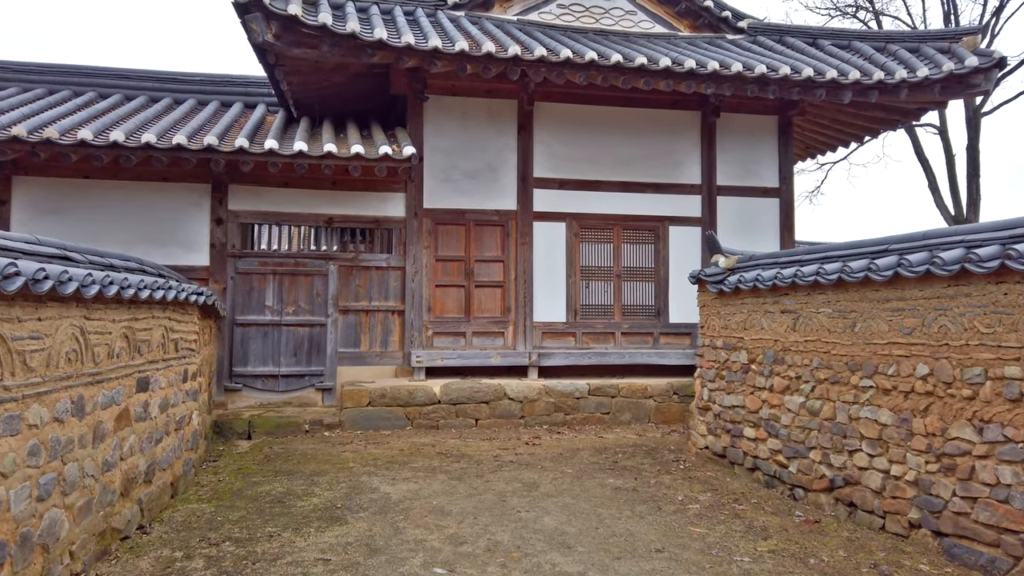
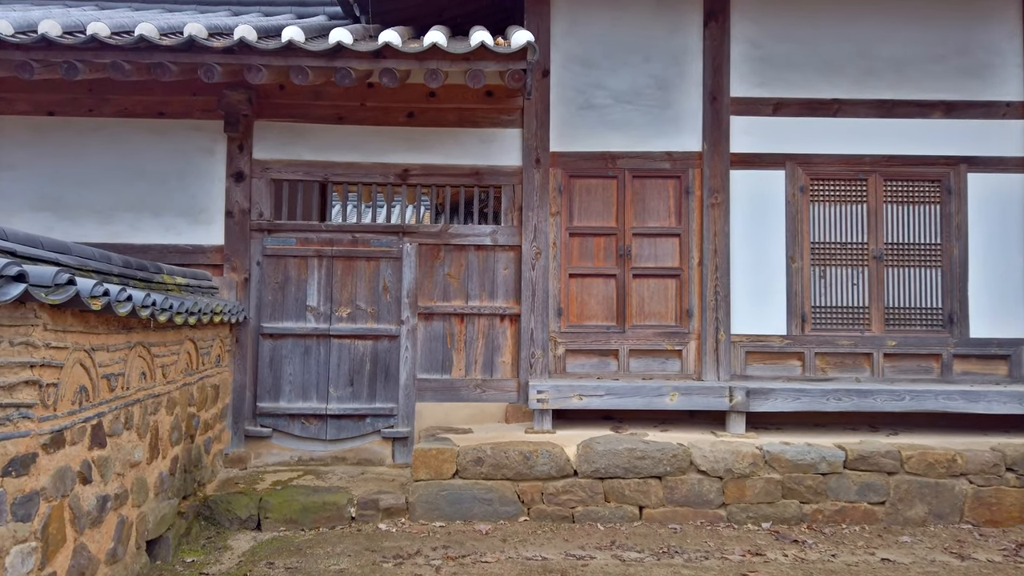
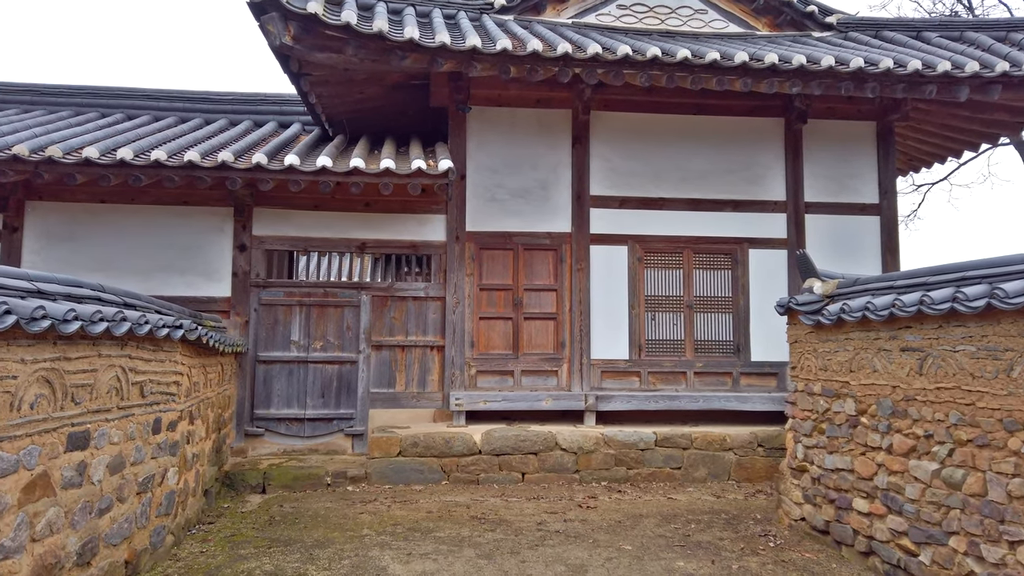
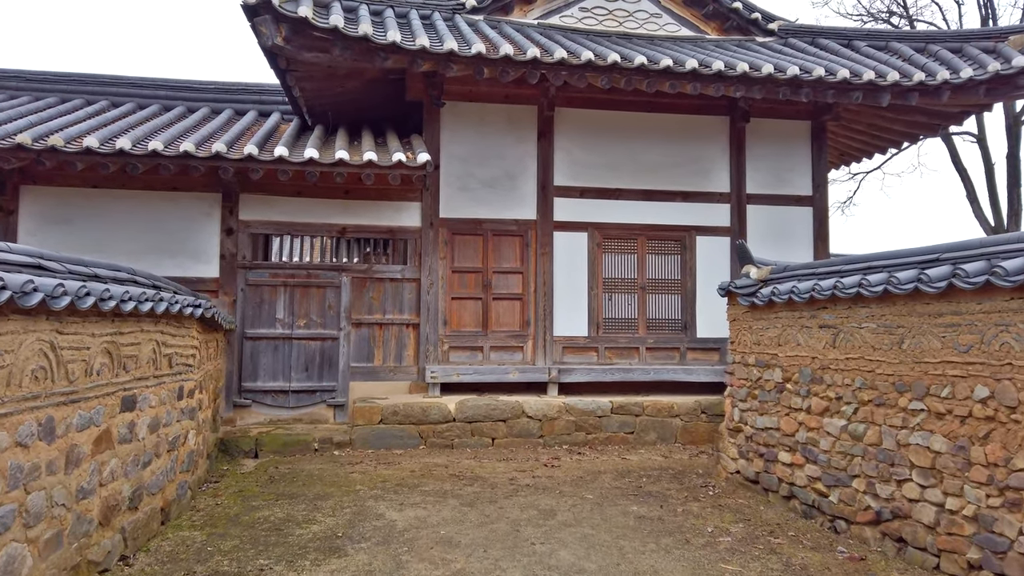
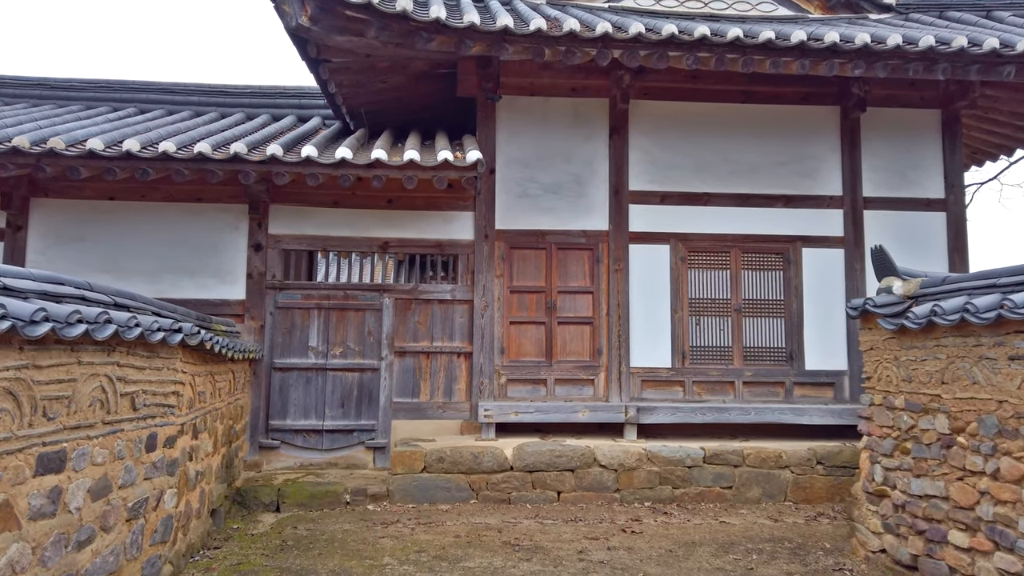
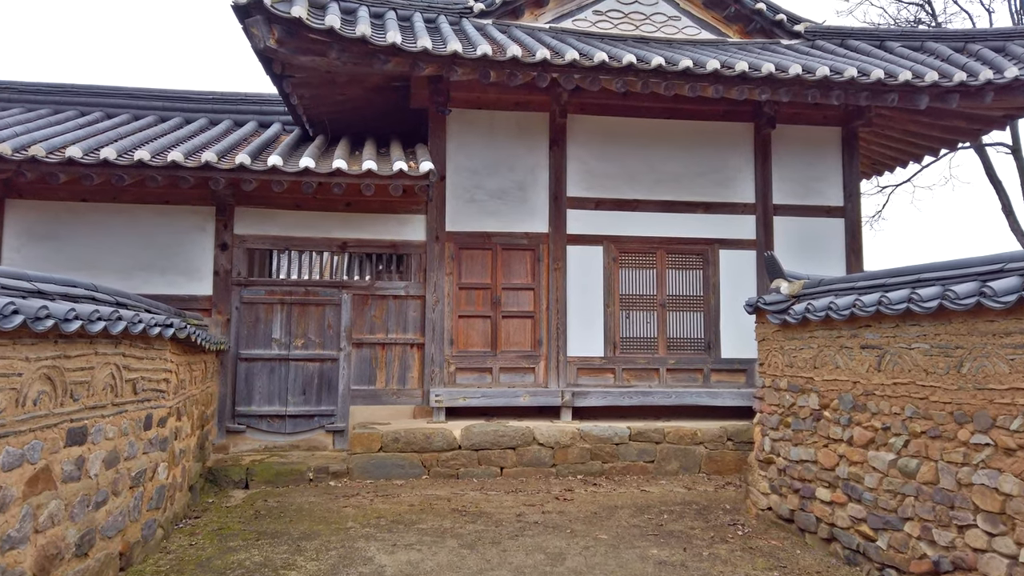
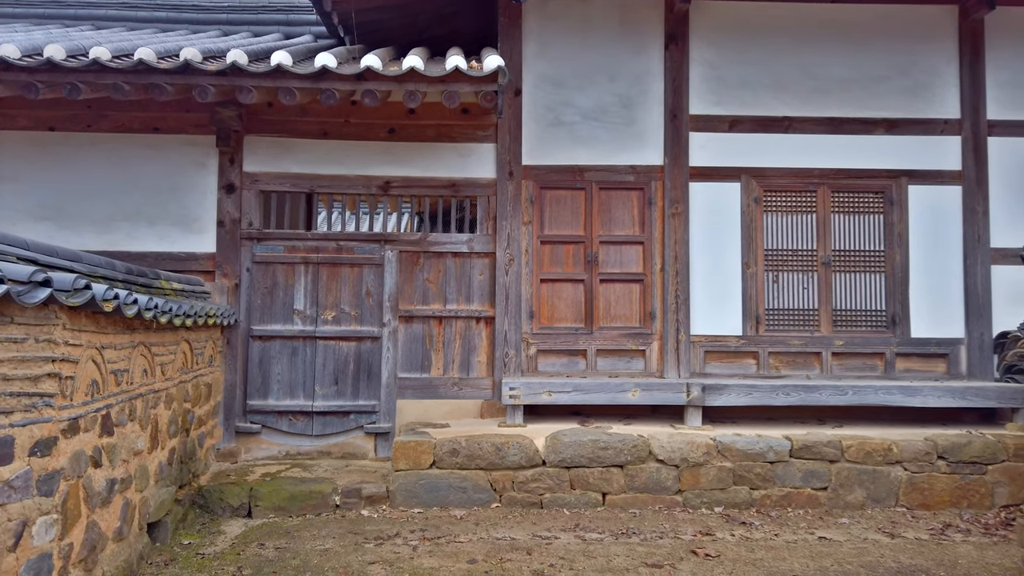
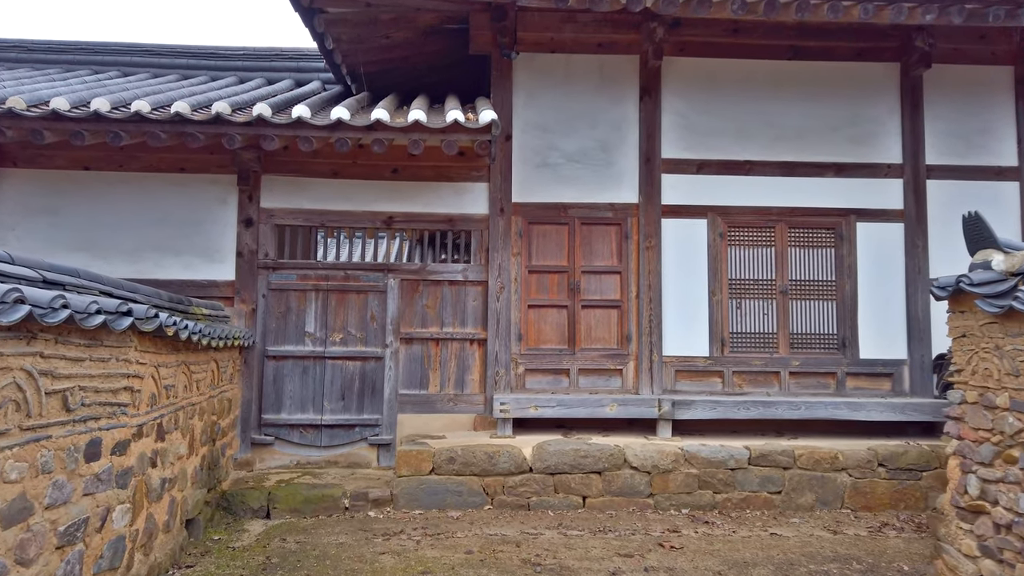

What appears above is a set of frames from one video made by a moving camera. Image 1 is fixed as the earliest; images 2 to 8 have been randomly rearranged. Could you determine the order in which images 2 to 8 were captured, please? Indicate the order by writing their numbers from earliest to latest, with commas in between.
4, 6, 3, 5, 8, 7, 2
